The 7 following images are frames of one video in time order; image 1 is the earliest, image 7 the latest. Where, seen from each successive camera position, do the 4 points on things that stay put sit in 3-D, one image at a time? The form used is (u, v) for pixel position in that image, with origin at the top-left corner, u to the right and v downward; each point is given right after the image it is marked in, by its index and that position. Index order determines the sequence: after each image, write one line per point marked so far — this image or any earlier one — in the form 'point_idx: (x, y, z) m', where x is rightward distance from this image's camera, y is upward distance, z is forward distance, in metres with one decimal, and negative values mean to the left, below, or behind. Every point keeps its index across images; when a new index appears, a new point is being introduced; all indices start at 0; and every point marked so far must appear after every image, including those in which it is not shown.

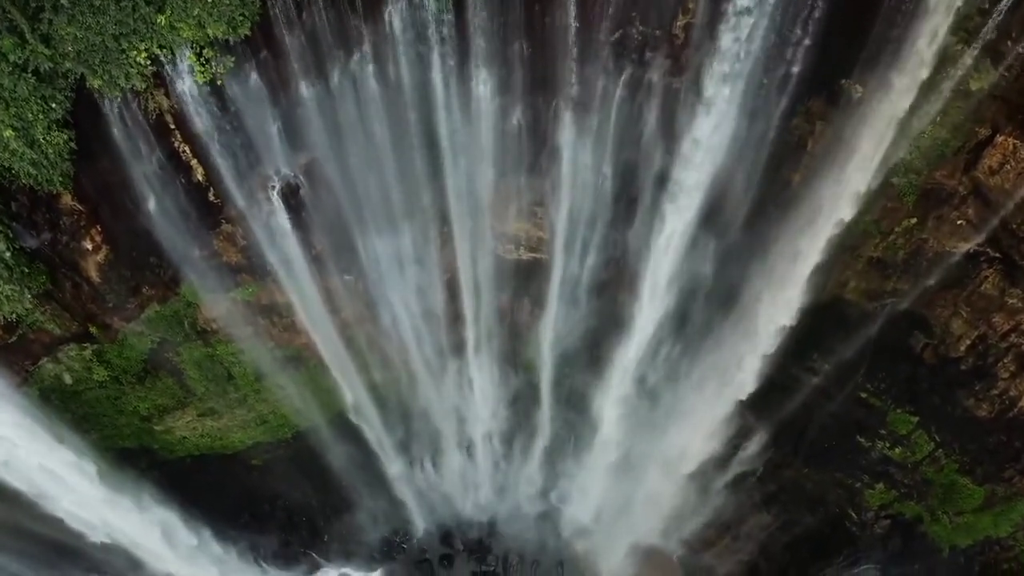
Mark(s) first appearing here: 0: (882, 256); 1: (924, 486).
0: (+4.9, +0.4, +9.4) m
1: (+6.3, -3.1, +10.9) m
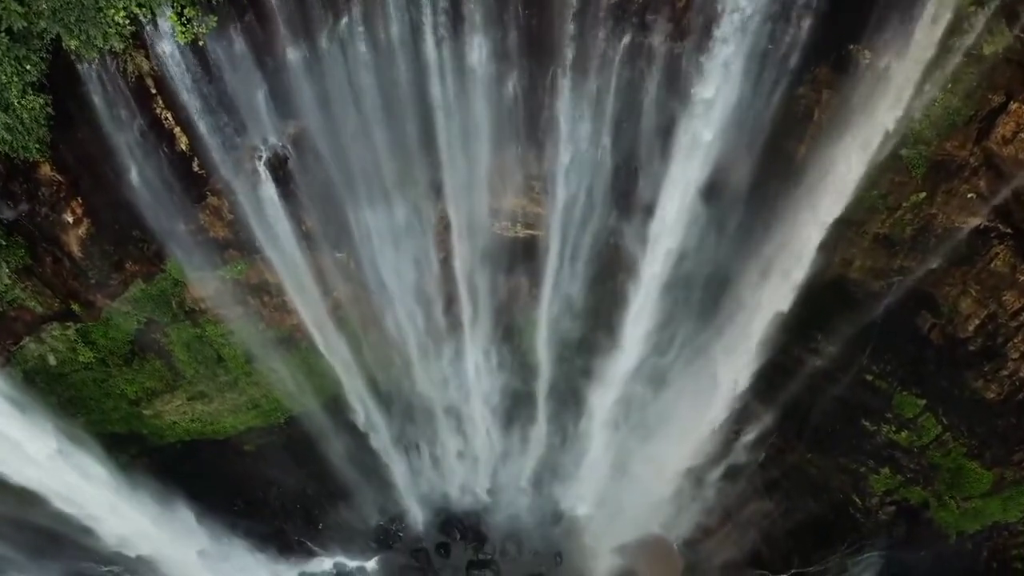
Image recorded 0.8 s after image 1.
0: (+4.8, +0.7, +9.2) m
1: (+6.3, -2.7, +10.7) m
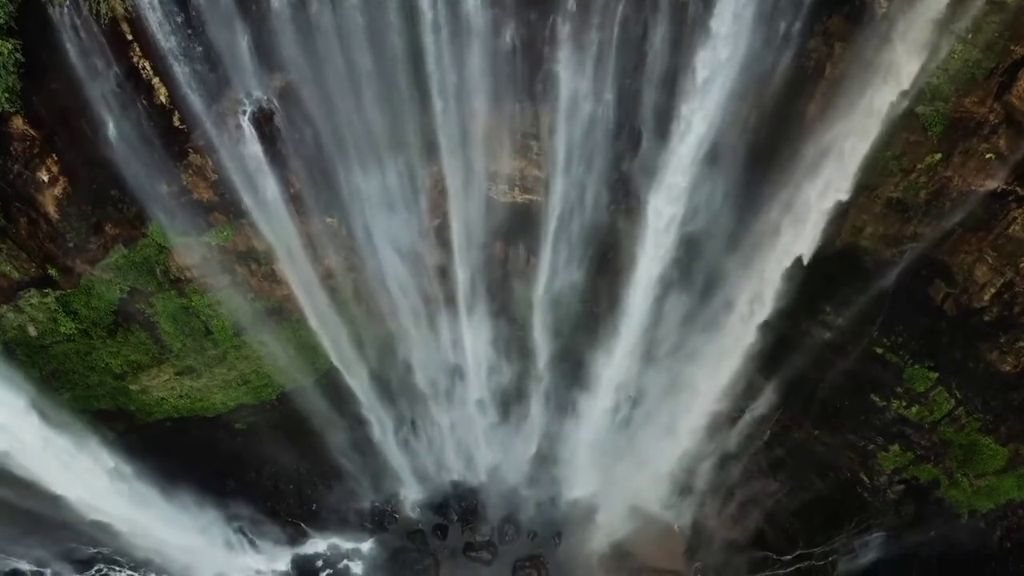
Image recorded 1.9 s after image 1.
0: (+4.8, +1.1, +8.8) m
1: (+6.2, -2.3, +10.3) m
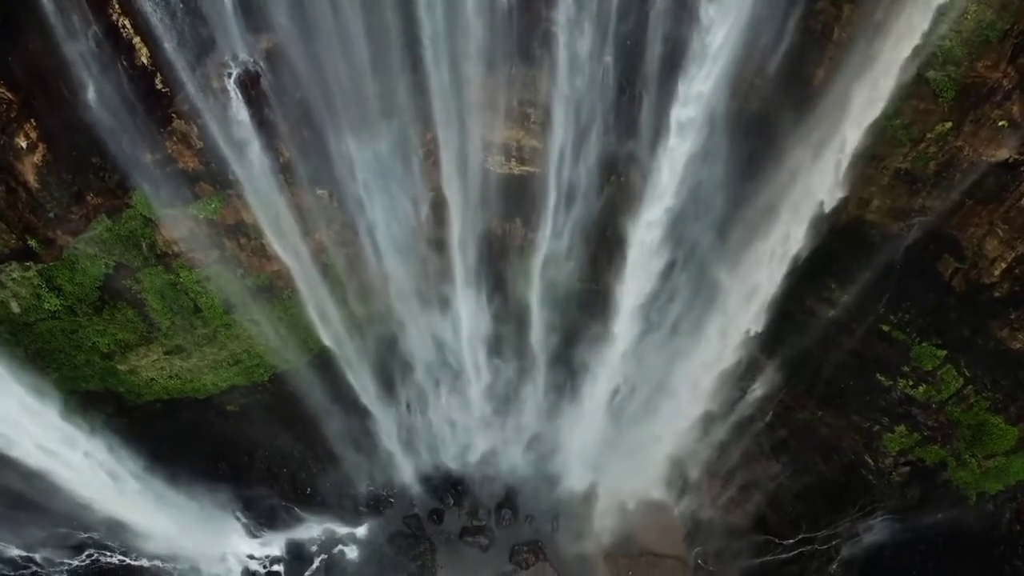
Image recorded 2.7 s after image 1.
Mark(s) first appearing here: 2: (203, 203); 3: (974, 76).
0: (+4.8, +1.4, +8.5) m
1: (+6.2, -2.0, +10.1) m
2: (-3.8, +1.0, +8.8) m
3: (+5.0, +2.3, +7.7) m
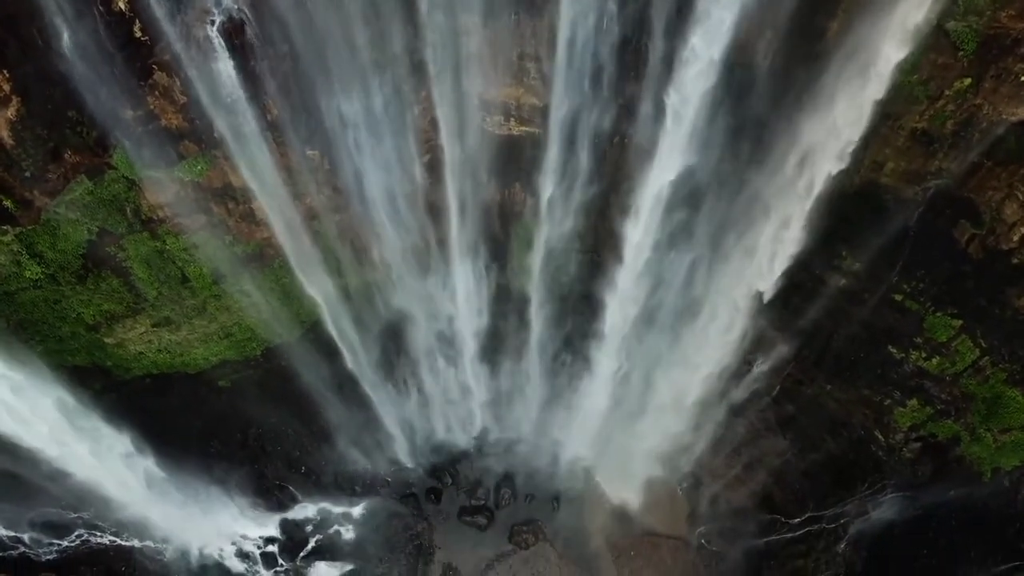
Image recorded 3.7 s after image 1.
0: (+4.8, +1.8, +8.2) m
1: (+6.2, -1.6, +9.8) m
2: (-3.8, +1.4, +8.4) m
3: (+5.0, +2.7, +7.3) m
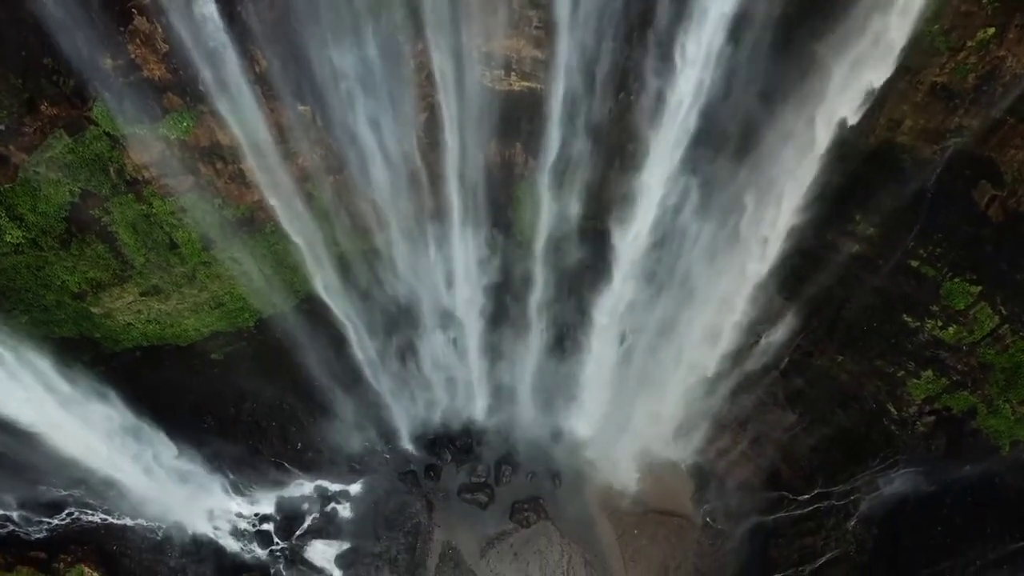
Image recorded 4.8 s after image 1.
0: (+4.8, +2.3, +7.8) m
1: (+6.2, -1.1, +9.4) m
2: (-3.8, +1.9, +8.1) m
3: (+5.0, +3.1, +6.9) m
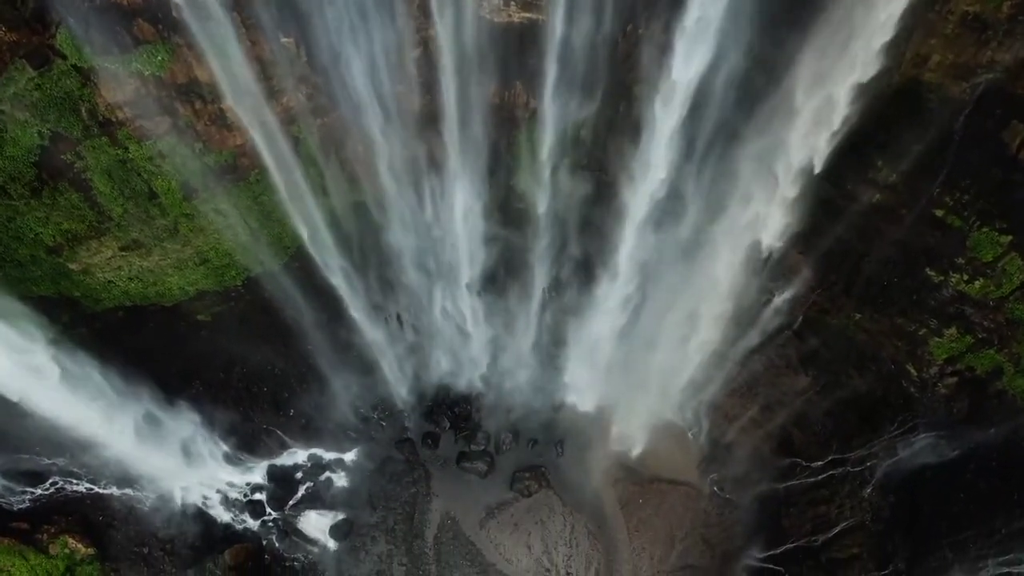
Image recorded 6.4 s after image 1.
0: (+4.8, +2.8, +7.2) m
1: (+6.2, -0.5, +8.9) m
2: (-3.8, +2.4, +7.5) m
3: (+4.9, +3.6, +6.3) m
